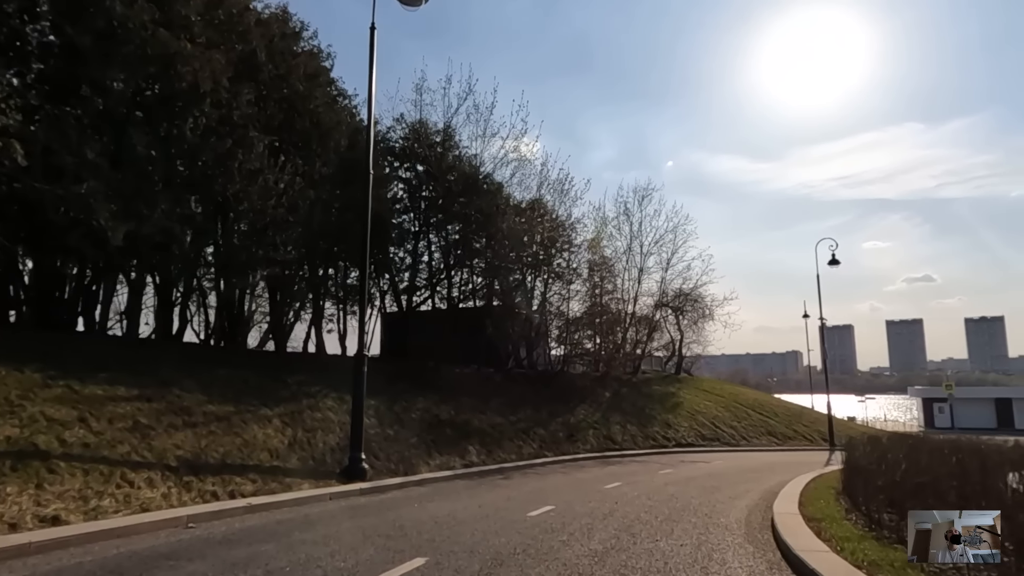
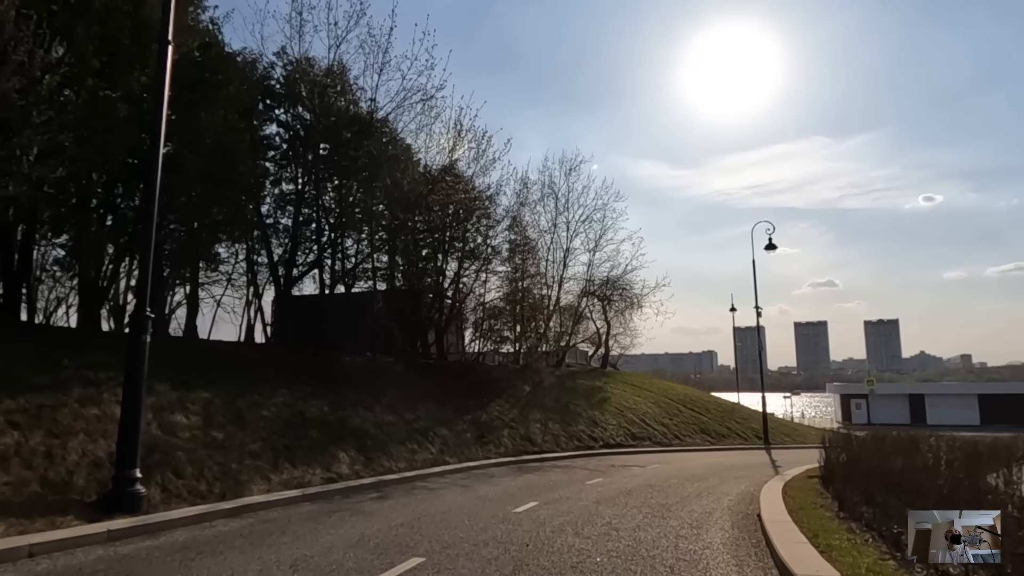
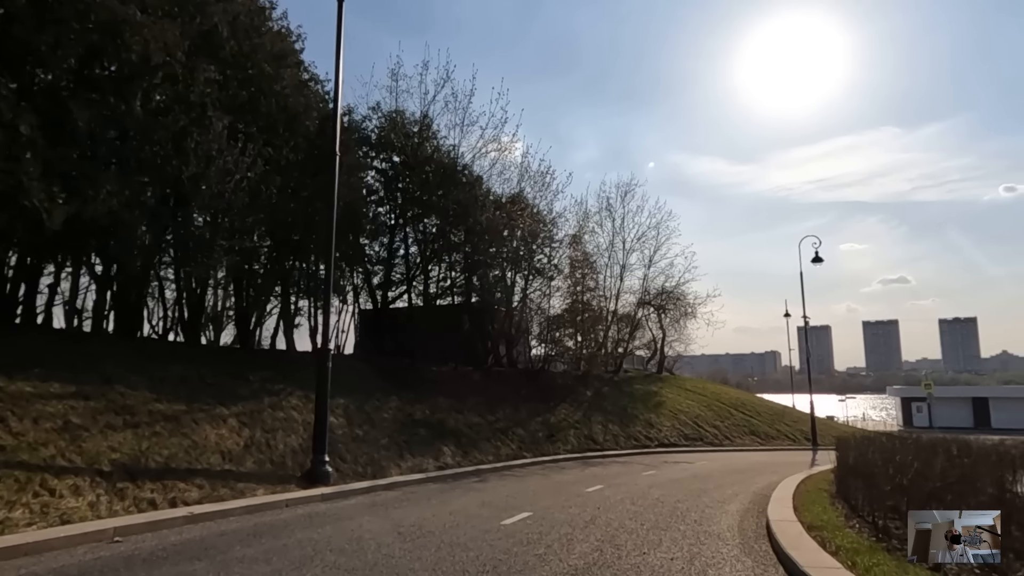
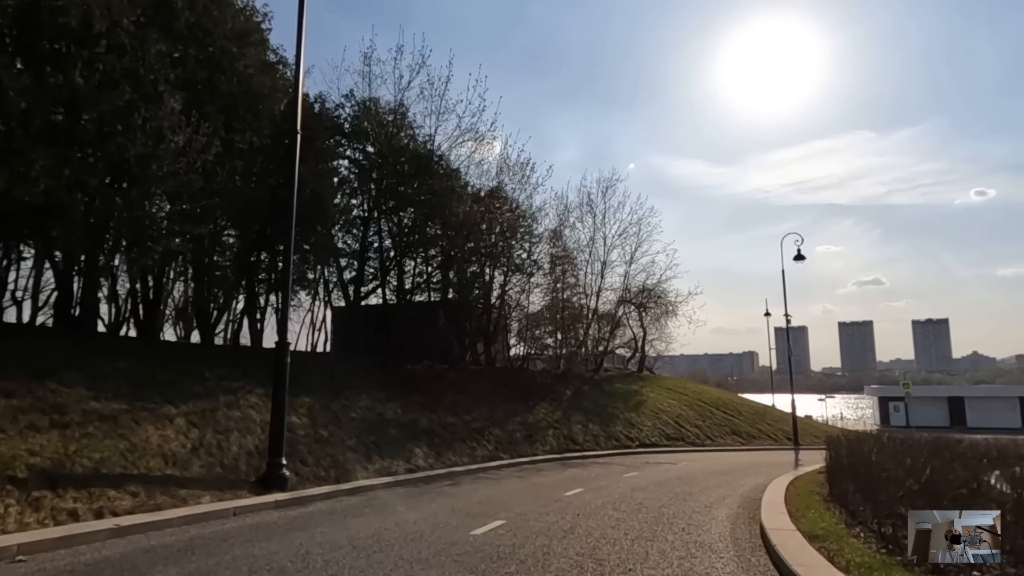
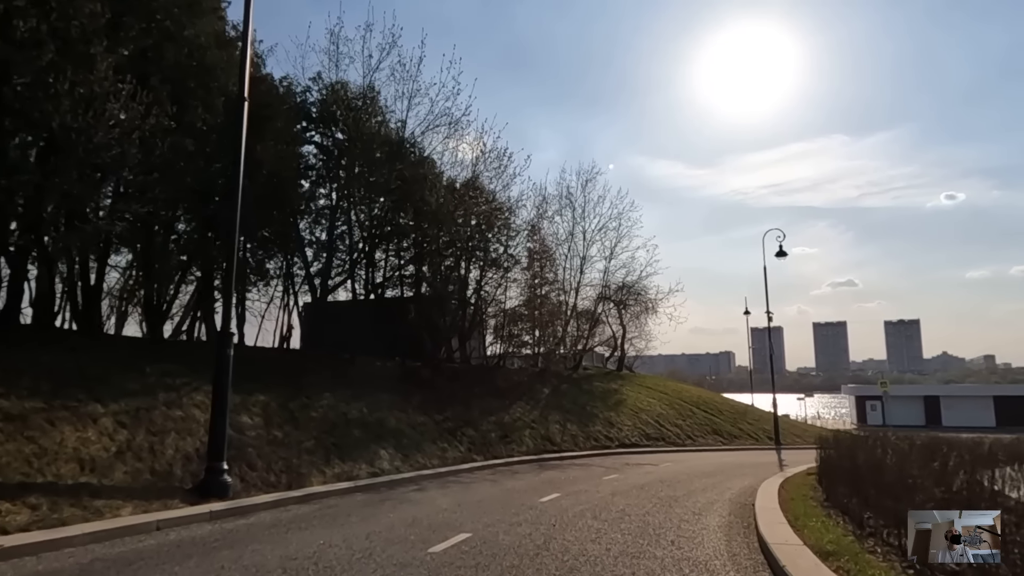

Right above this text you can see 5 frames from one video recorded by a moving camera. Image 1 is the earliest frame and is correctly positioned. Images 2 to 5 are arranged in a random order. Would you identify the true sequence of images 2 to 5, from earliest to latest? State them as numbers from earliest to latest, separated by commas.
3, 4, 5, 2
